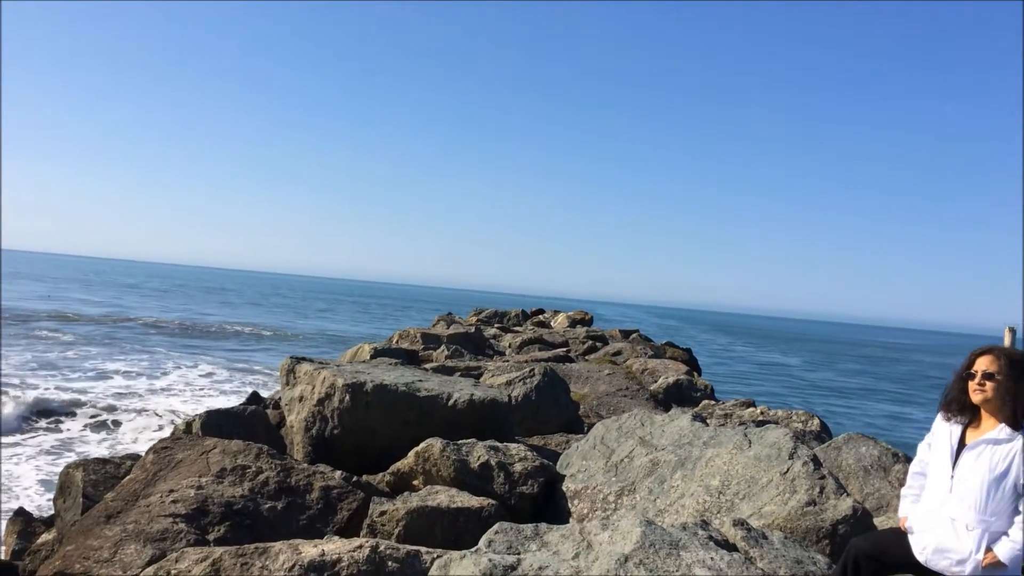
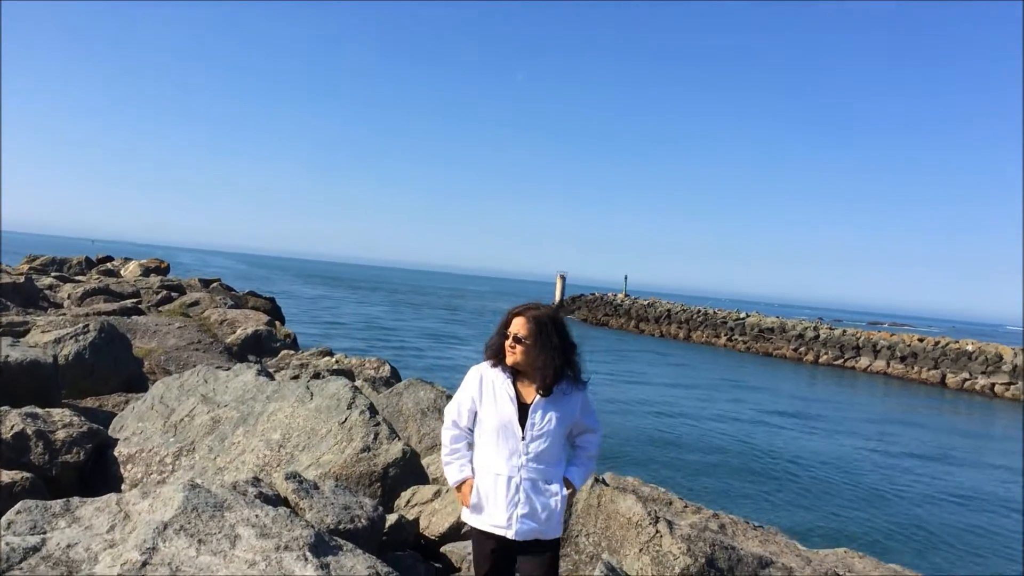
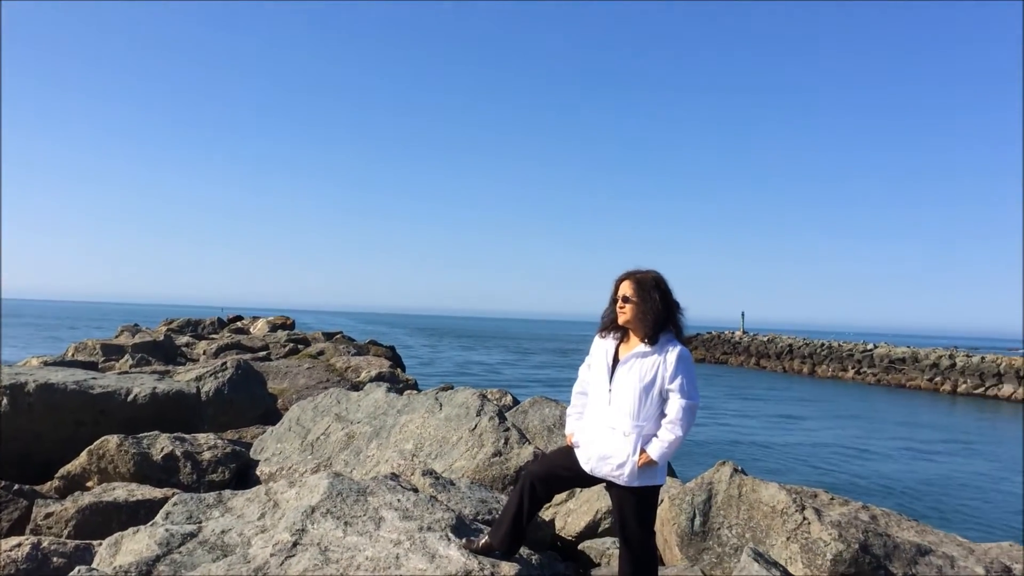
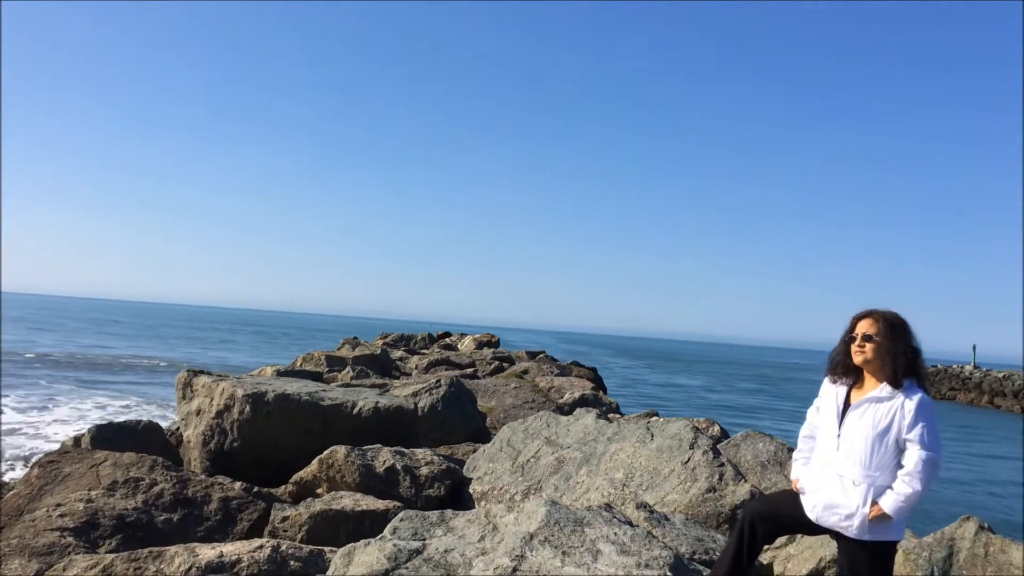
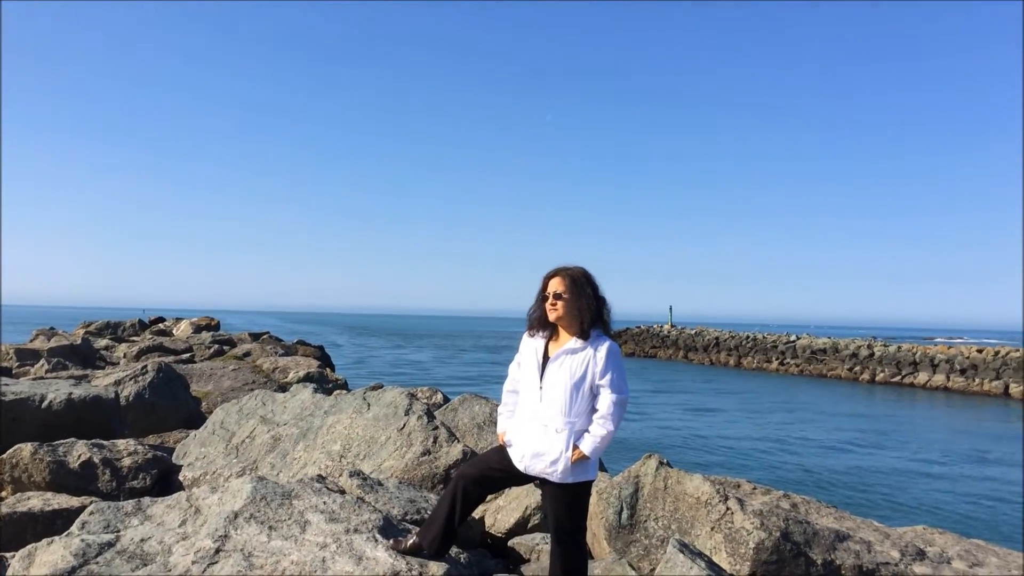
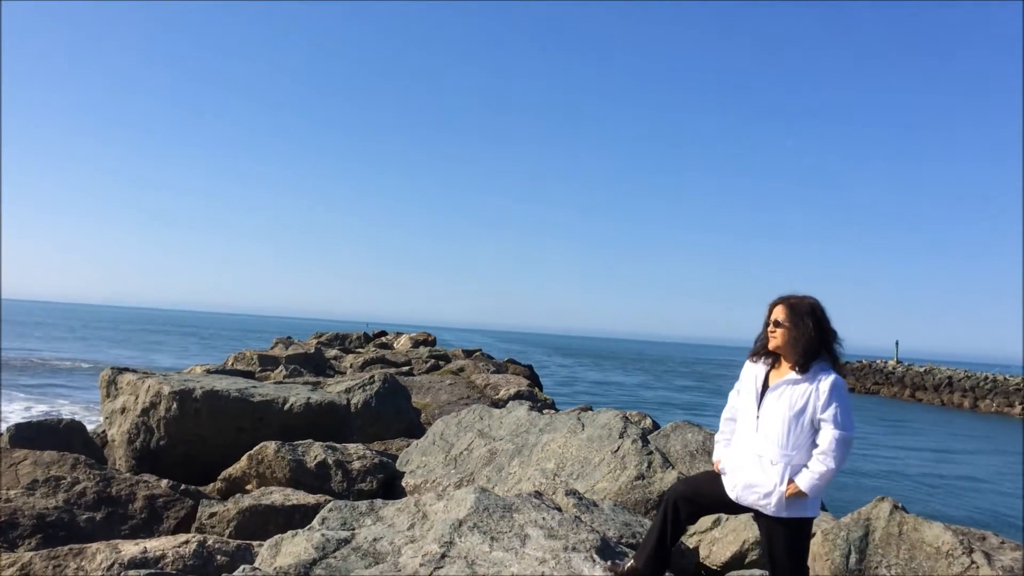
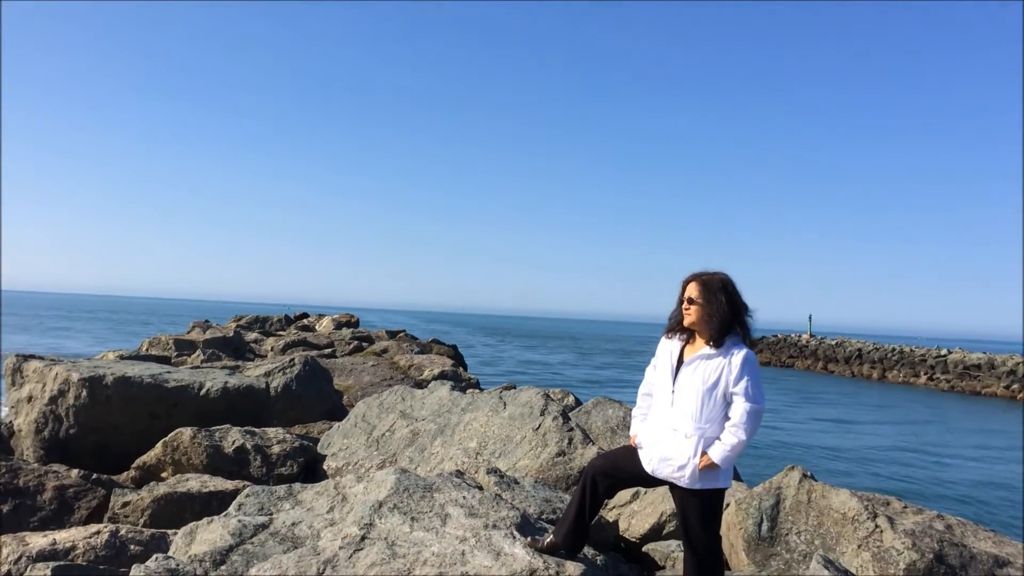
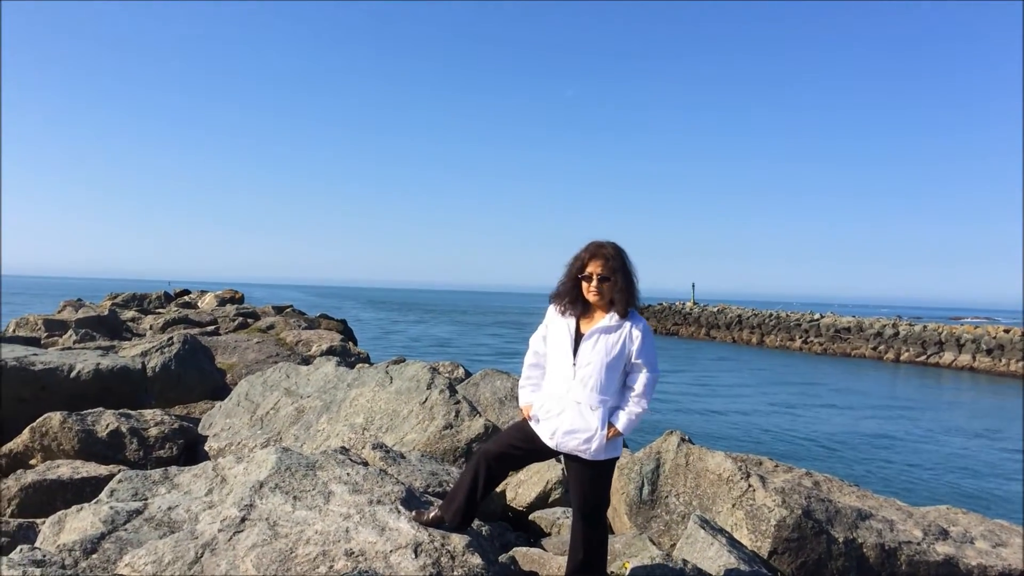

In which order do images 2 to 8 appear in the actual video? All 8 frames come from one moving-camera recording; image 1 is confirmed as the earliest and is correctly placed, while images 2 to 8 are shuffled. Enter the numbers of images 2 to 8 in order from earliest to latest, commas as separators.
4, 6, 7, 3, 5, 8, 2
